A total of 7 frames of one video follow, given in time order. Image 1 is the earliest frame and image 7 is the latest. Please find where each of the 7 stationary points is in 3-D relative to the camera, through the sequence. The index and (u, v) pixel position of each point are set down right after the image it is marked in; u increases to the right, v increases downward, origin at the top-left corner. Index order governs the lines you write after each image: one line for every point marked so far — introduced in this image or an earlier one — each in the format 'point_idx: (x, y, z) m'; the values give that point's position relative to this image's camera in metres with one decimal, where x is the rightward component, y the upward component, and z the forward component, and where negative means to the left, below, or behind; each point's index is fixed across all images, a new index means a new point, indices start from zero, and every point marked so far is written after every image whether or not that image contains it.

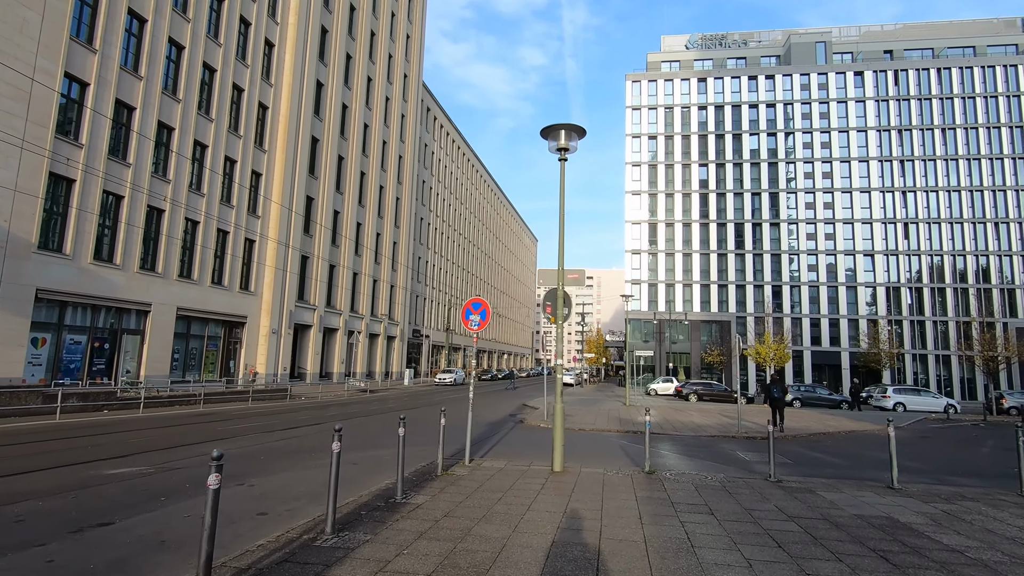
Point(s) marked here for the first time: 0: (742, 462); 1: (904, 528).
0: (+4.4, -3.3, +10.3) m
1: (+4.0, -2.5, +5.5) m
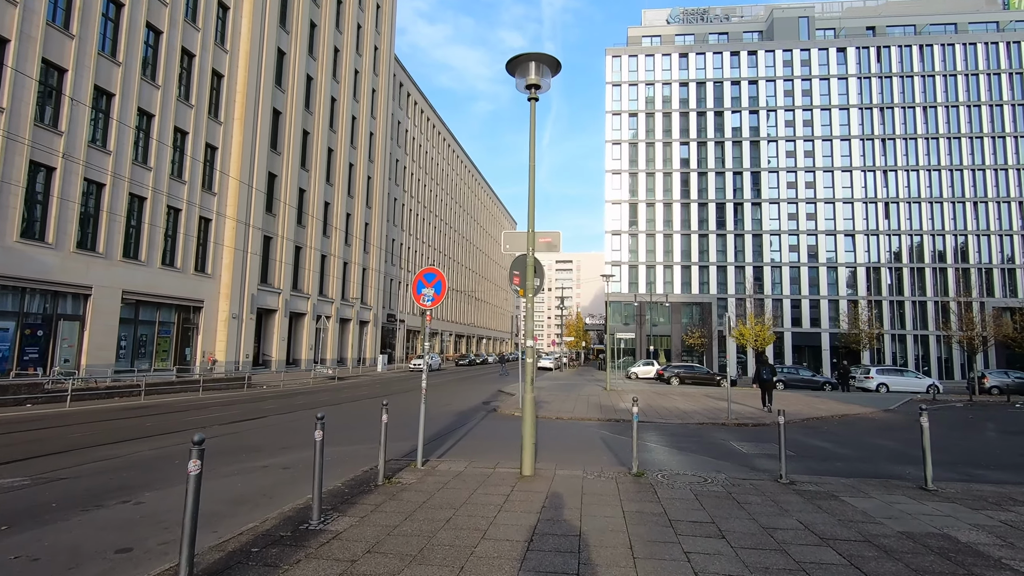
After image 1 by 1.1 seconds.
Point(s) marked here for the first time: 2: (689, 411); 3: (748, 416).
0: (+3.8, -2.8, +9.1) m
1: (+3.6, -2.1, +4.2) m
2: (+5.2, -3.6, +15.7) m
3: (+6.5, -3.5, +14.9) m
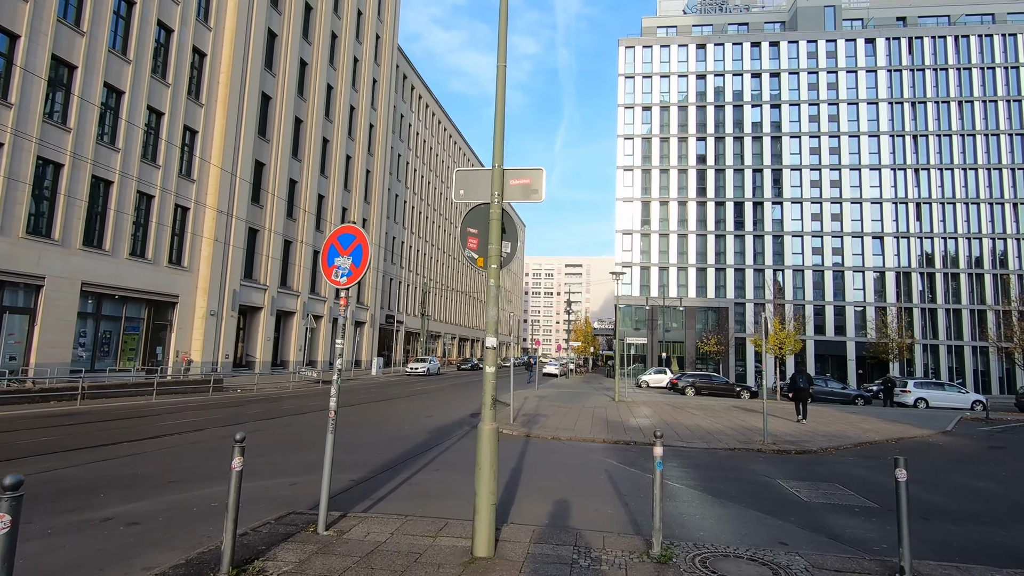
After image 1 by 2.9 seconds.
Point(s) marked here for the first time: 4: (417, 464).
0: (+3.5, -2.6, +6.5) m
1: (+3.2, -1.8, +1.6) m
2: (+4.9, -3.4, +13.1) m
3: (+6.3, -3.4, +12.2) m
4: (-1.5, -2.8, +8.6) m
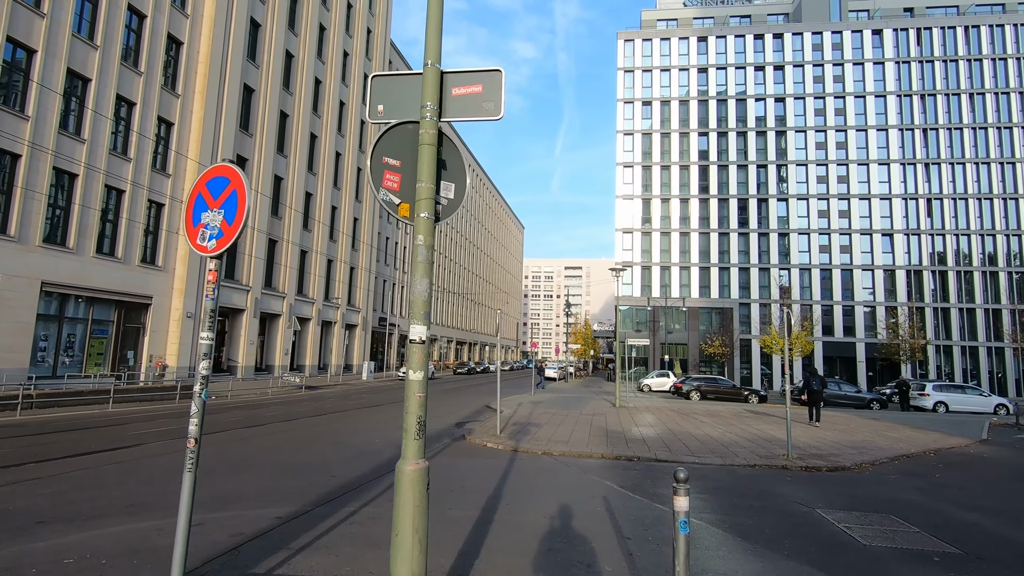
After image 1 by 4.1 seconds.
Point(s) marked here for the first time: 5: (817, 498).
0: (+3.2, -2.4, +4.9) m
1: (+2.8, -1.6, +0.1) m
2: (+4.6, -3.3, +11.5) m
3: (+6.0, -3.2, +10.7) m
4: (-1.8, -2.6, +7.1) m
5: (+4.0, -2.8, +7.0) m
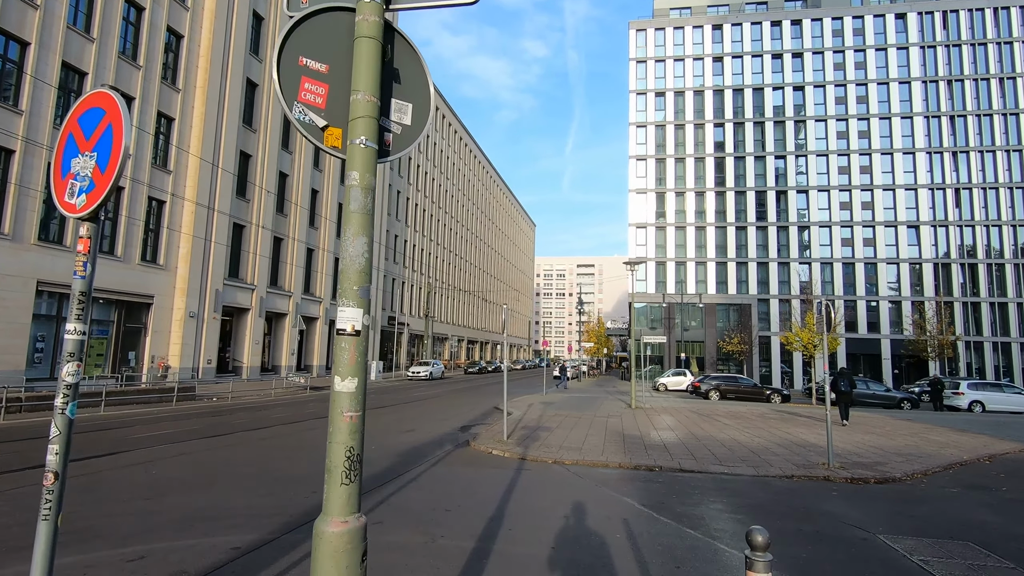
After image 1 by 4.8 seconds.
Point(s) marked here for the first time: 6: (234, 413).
0: (+3.2, -2.3, +3.9) m
1: (+2.7, -1.5, -0.9) m
2: (+4.8, -3.1, +10.4) m
3: (+6.1, -3.0, +9.6) m
4: (-1.8, -2.5, +6.2) m
5: (+4.1, -2.6, +6.0) m
6: (-10.1, -4.6, +19.6) m
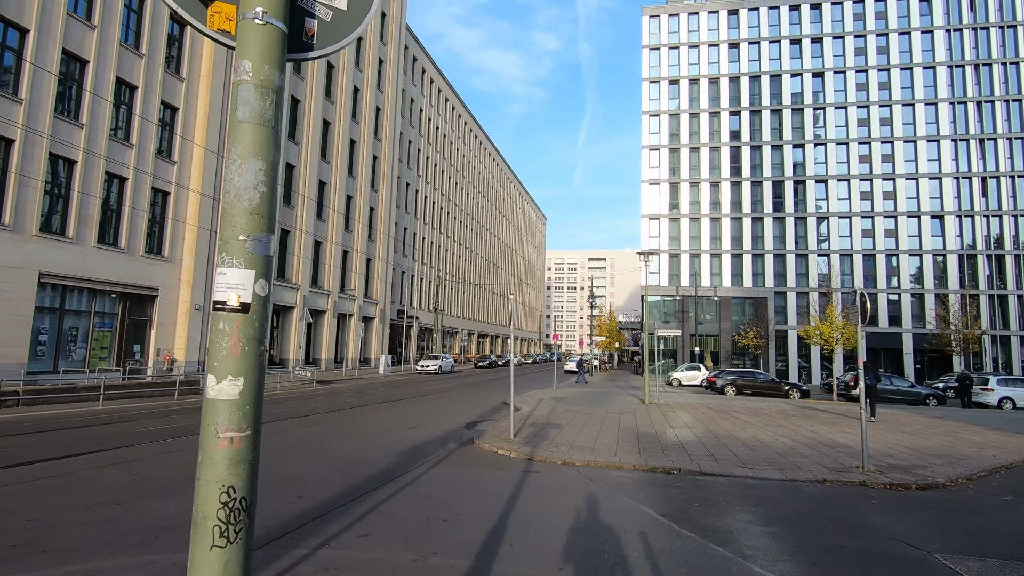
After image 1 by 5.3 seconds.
0: (+3.2, -2.1, +3.2) m
1: (+2.6, -1.4, -1.6) m
2: (+4.9, -2.9, +9.7) m
3: (+6.2, -2.8, +8.8) m
4: (-1.7, -2.4, +5.6) m
5: (+4.1, -2.4, +5.3) m
6: (-9.8, -4.3, +19.2) m
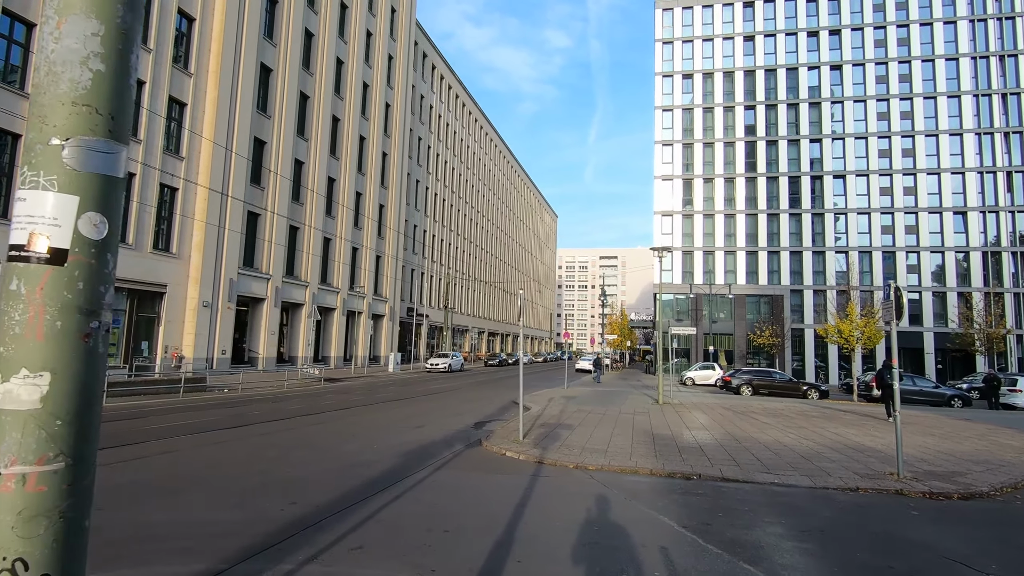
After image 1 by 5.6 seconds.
0: (+3.2, -2.0, +2.7) m
1: (+2.6, -1.3, -2.1) m
2: (+5.1, -2.8, +9.2) m
3: (+6.3, -2.8, +8.2) m
4: (-1.6, -2.3, +5.1) m
5: (+4.2, -2.3, +4.8) m
6: (-9.5, -4.1, +18.9) m
